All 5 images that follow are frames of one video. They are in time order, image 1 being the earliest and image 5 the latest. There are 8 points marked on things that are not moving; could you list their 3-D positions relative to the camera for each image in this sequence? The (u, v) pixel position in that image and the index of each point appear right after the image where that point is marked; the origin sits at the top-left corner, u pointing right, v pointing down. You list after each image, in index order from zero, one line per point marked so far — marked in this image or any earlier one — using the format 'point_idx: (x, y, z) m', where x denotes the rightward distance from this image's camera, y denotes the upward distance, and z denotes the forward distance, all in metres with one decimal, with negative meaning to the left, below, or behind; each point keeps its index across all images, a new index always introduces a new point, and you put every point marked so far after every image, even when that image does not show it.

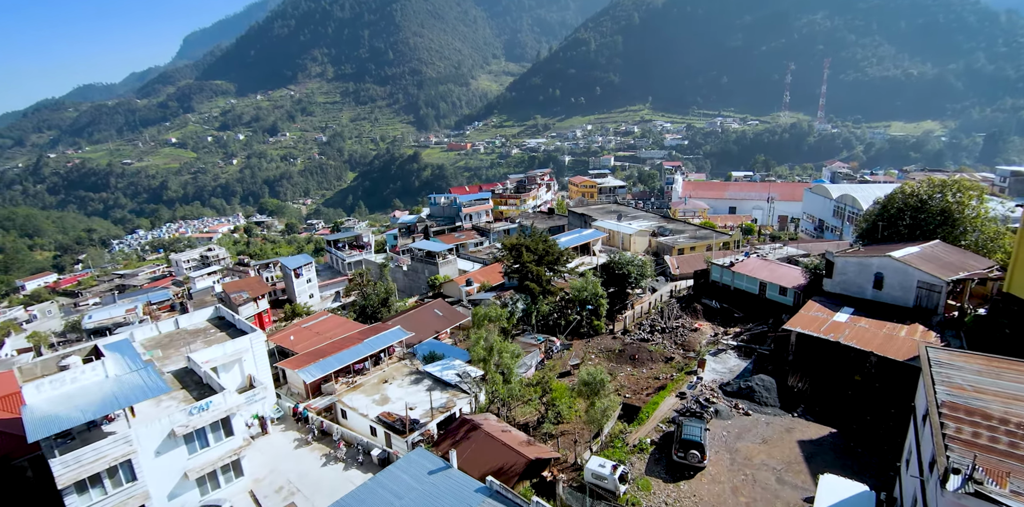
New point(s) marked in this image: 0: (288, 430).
0: (-7.4, -5.8, +17.2) m
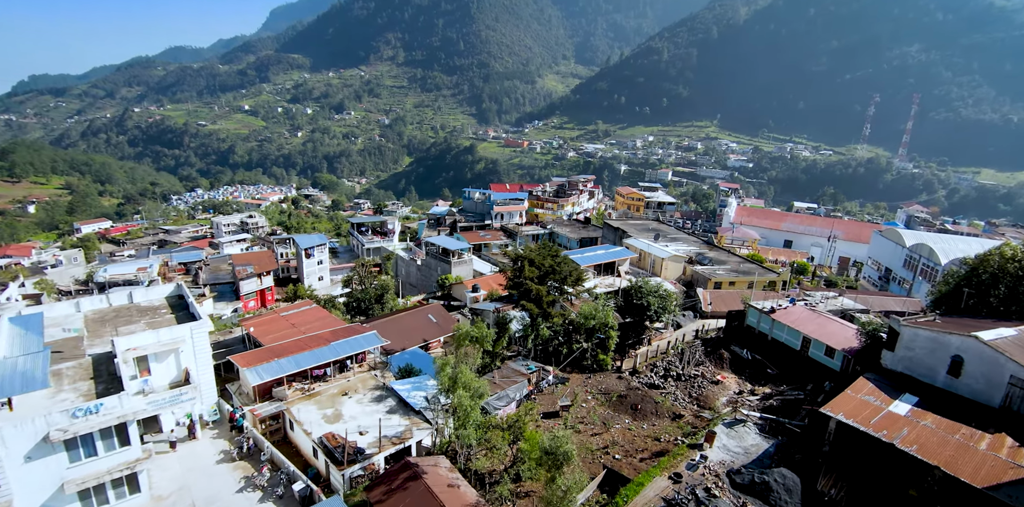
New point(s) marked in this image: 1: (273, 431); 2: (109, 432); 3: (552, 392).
0: (-8.4, -5.3, +15.1) m
1: (-7.3, -5.4, +16.1) m
2: (-8.9, -3.9, +11.6) m
3: (+1.4, -4.9, +18.8) m
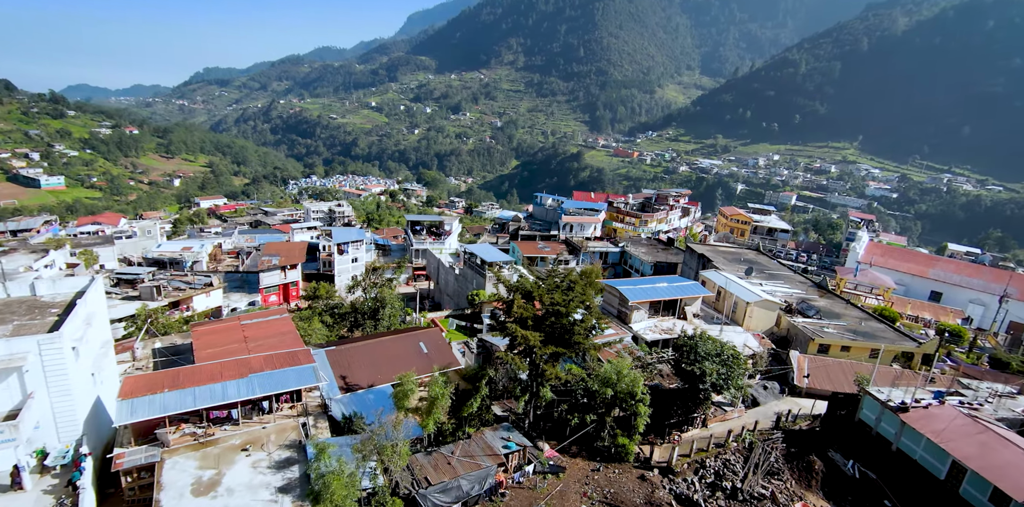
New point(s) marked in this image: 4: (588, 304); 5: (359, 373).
0: (-9.9, -5.1, +11.3) m
1: (-8.6, -5.3, +12.0) m
2: (-10.8, -3.6, +7.9) m
3: (+0.5, -5.8, +12.9) m
4: (+2.4, -1.6, +15.8) m
5: (-5.0, -3.9, +17.5) m
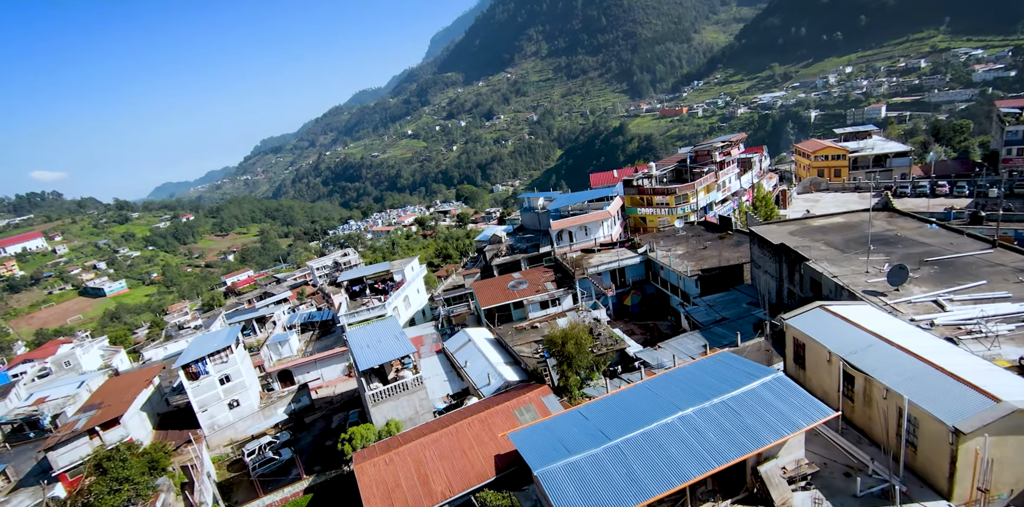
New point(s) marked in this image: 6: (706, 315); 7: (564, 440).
0: (-13.8, -10.2, -0.7) m
1: (-12.4, -10.1, -0.2) m
2: (-15.5, -9.0, -3.9) m
3: (-3.4, -8.4, -0.5) m
4: (-2.1, -3.8, +2.1) m
5: (-8.5, -7.8, +4.8) m
6: (+6.7, -2.2, +18.3) m
7: (+0.9, -2.9, +8.4) m
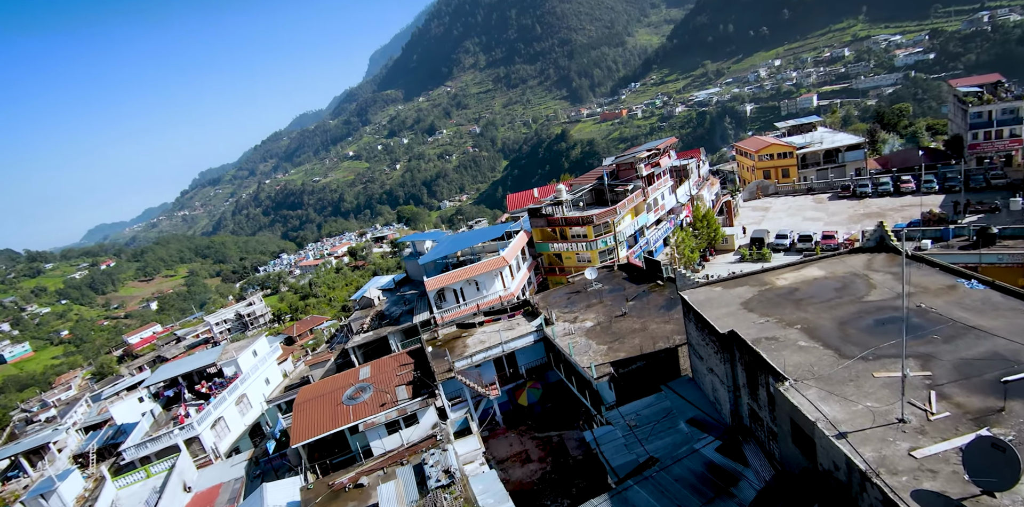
0: (-15.9, -13.5, -9.5) m
1: (-14.5, -13.3, -8.9) m
2: (-17.5, -12.4, -12.8) m
3: (-5.8, -10.8, -8.5) m
4: (-5.0, -6.2, -5.8) m
5: (-11.3, -10.8, -3.6) m
6: (+2.3, -4.2, +11.1) m
7: (-2.6, -5.2, +0.8) m
